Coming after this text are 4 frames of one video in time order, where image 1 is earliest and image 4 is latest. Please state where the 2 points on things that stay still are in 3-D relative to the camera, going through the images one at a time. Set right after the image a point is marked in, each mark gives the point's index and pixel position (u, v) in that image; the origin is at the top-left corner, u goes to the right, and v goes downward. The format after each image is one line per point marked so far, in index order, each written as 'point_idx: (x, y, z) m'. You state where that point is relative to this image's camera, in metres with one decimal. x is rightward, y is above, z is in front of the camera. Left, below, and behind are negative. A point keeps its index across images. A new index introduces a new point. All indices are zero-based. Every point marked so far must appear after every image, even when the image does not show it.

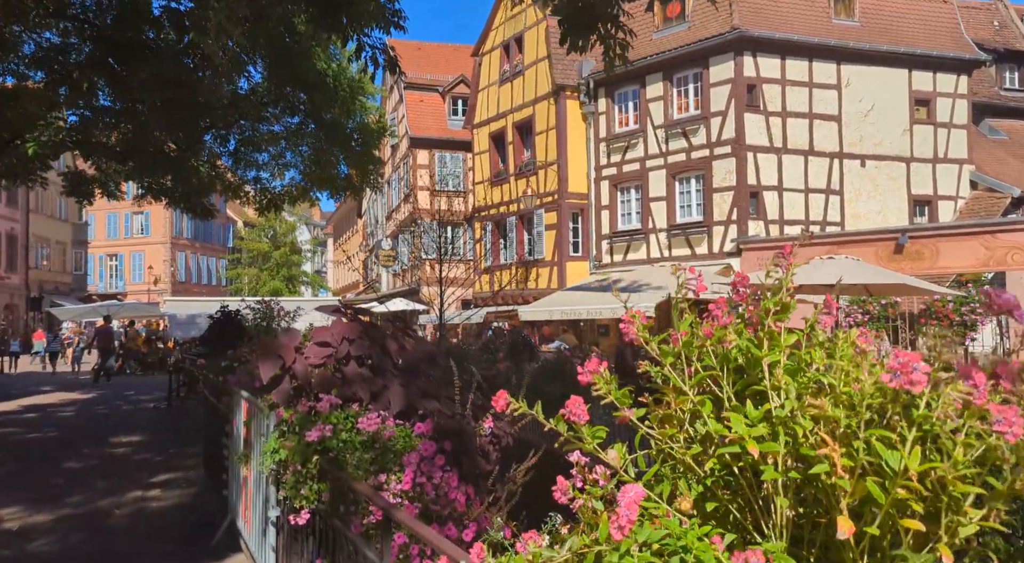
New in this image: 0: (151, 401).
0: (-5.6, -1.9, +12.1) m
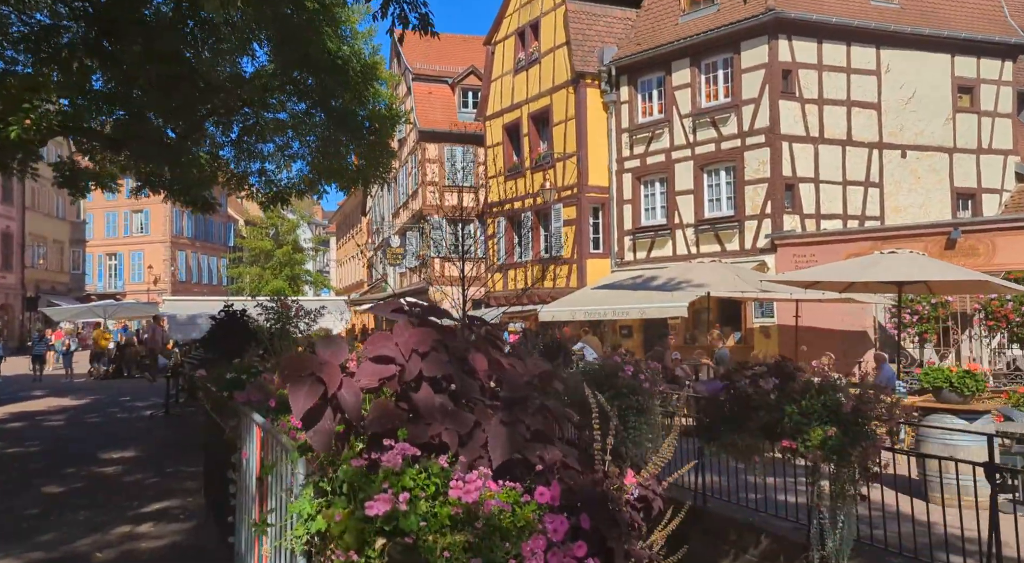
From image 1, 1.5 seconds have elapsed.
0: (-5.3, -1.8, +11.2) m
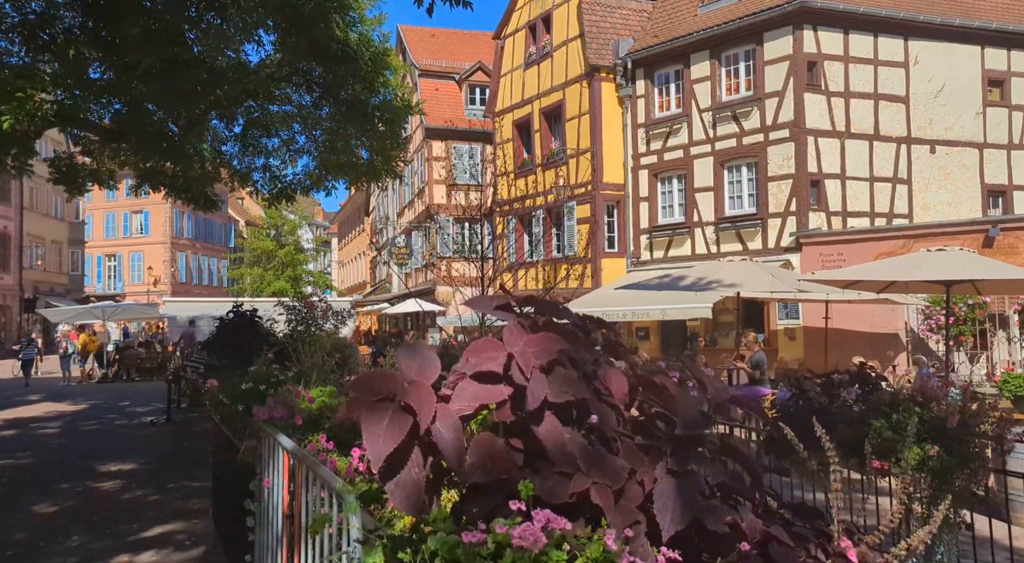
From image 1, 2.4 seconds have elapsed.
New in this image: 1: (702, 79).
0: (-5.0, -1.8, +10.7) m
1: (+3.5, +3.7, +14.2) m
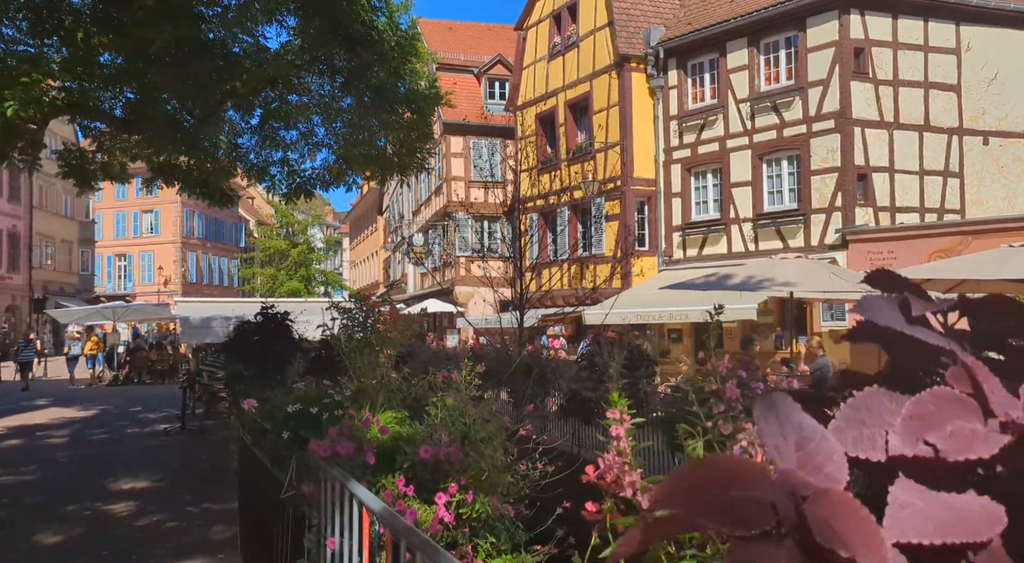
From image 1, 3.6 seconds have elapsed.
0: (-4.6, -1.8, +10.1) m
1: (+3.9, +3.7, +13.5) m
